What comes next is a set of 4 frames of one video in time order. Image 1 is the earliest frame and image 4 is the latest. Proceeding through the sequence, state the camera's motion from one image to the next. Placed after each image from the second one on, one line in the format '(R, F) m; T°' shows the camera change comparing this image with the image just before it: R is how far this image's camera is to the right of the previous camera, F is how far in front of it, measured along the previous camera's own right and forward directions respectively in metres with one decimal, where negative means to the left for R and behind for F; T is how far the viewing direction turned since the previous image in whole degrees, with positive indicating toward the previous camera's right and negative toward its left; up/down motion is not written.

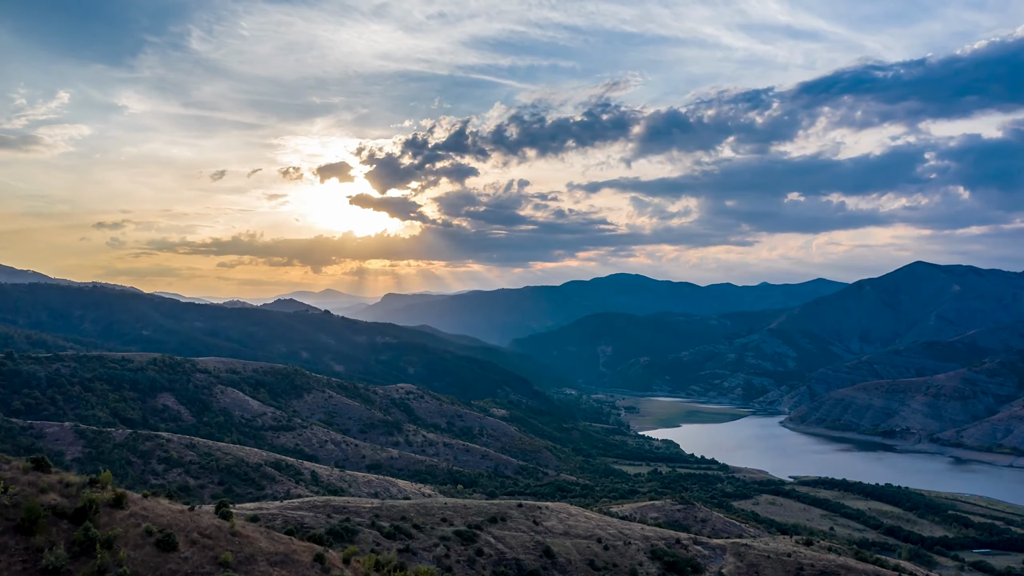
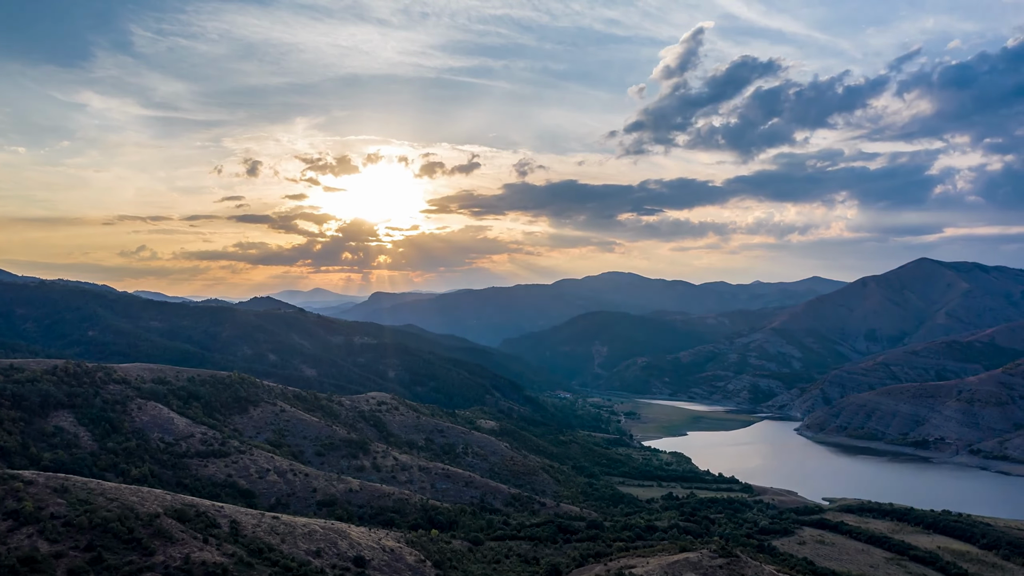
(+0.1, +12.4) m; +1°
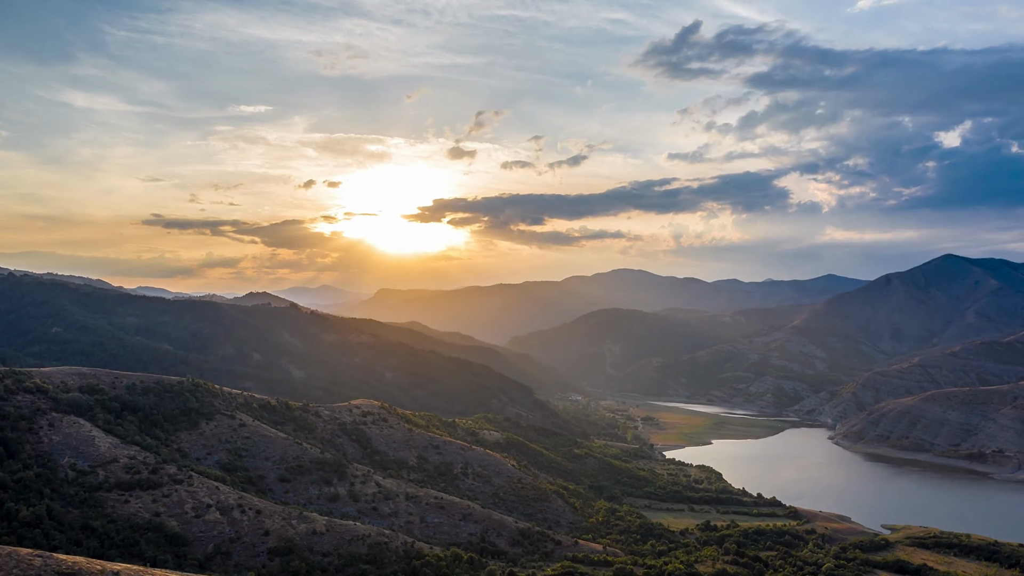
(-0.1, +10.7) m; -1°
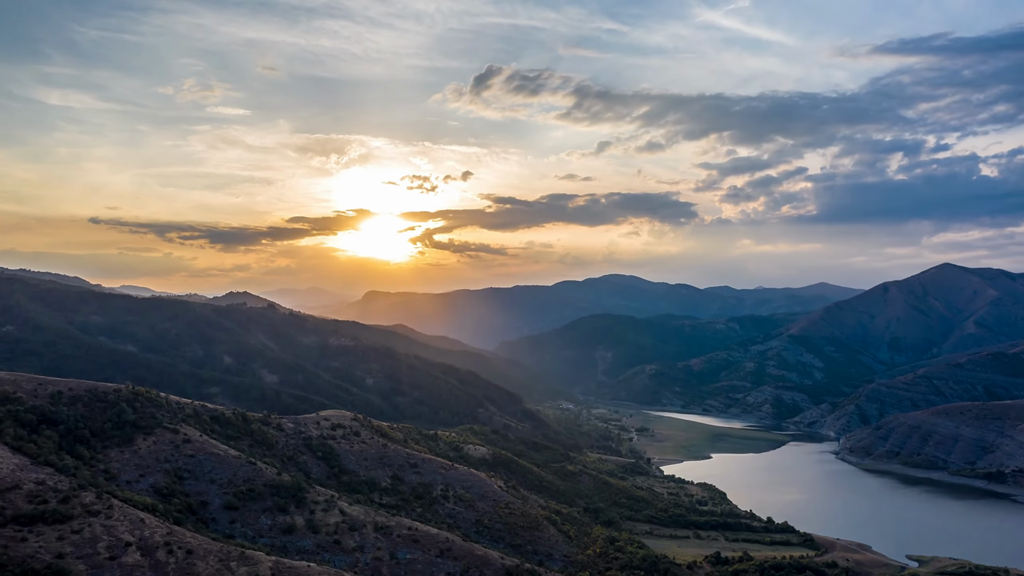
(+0.1, +6.5) m; +1°
